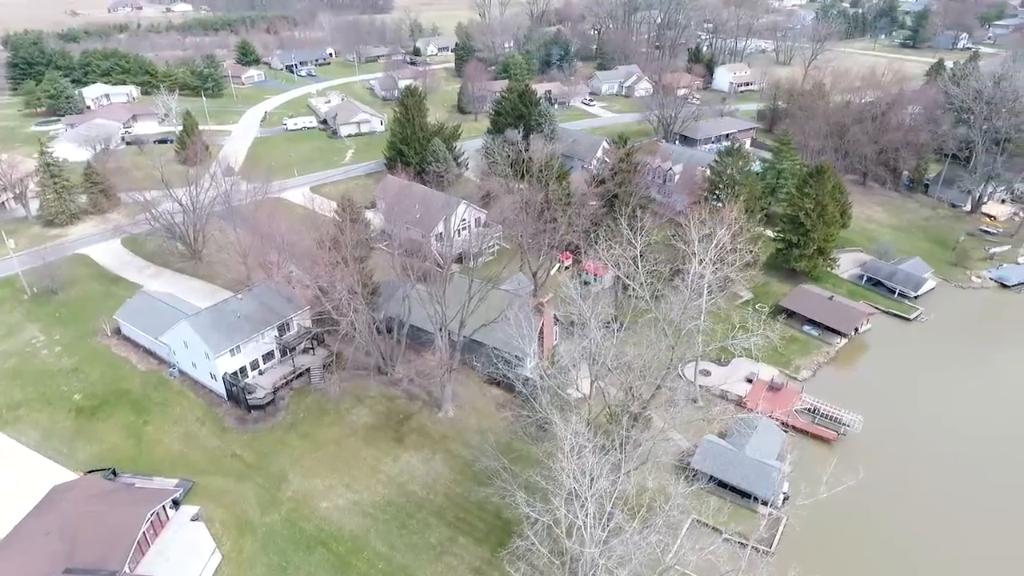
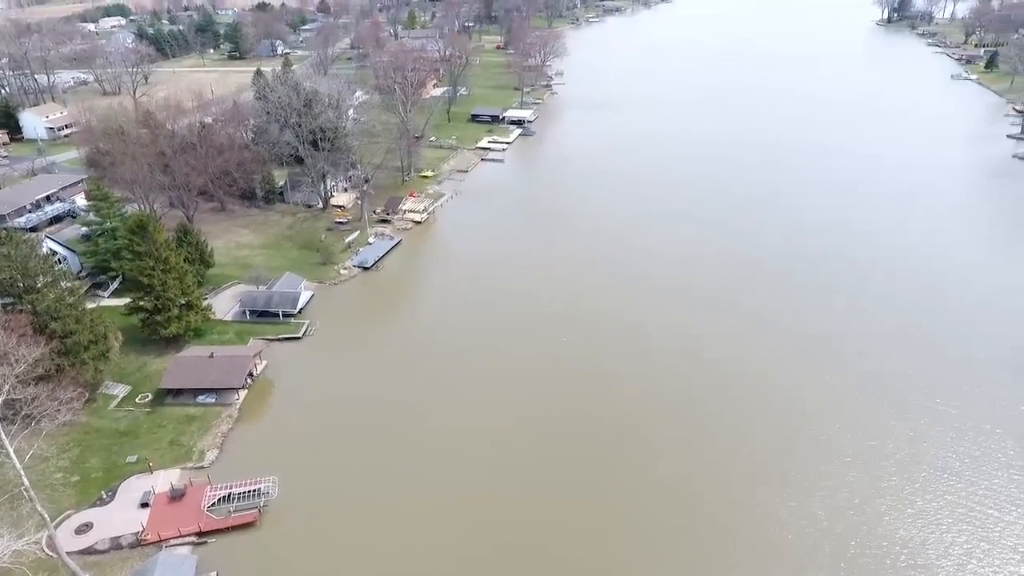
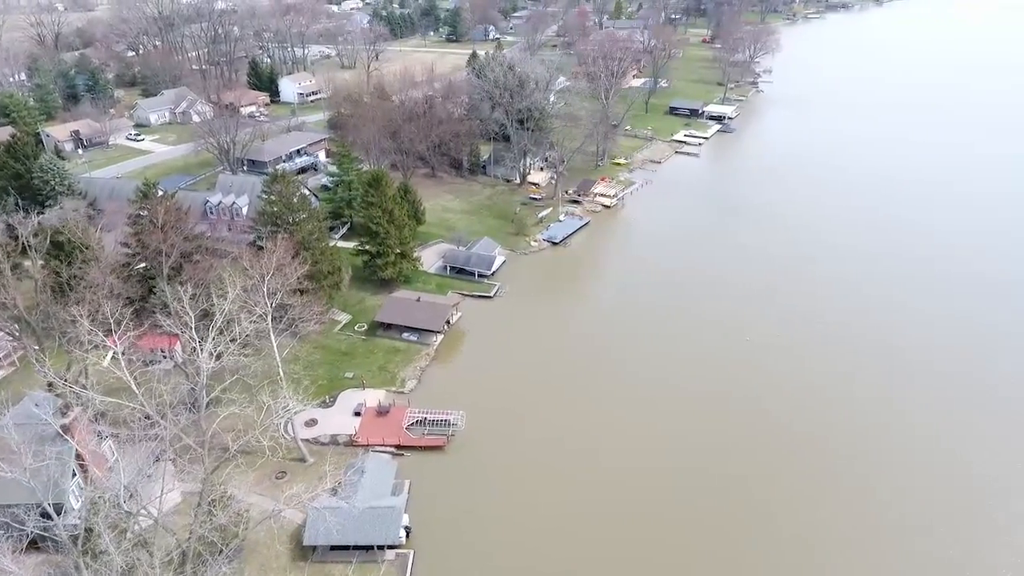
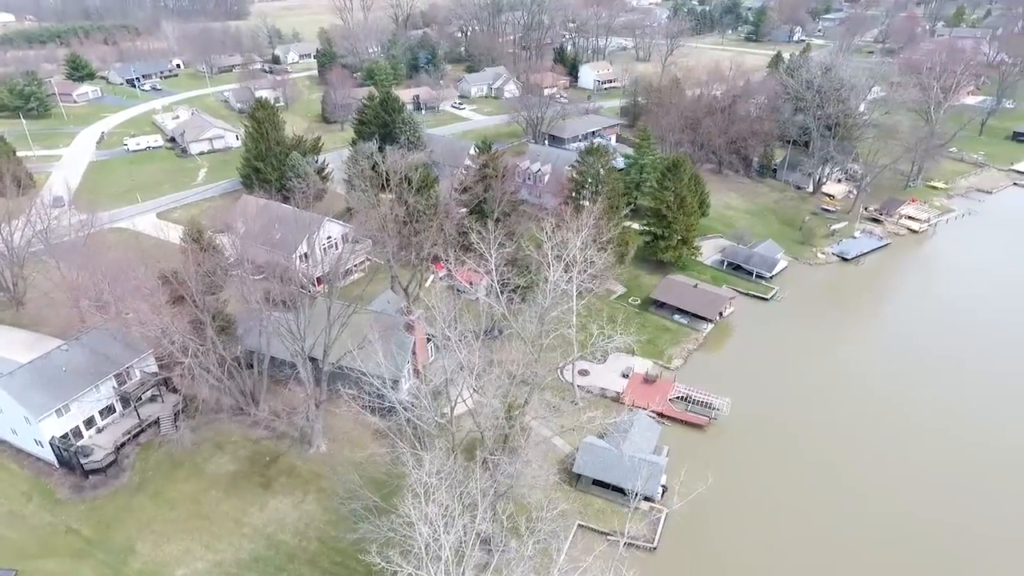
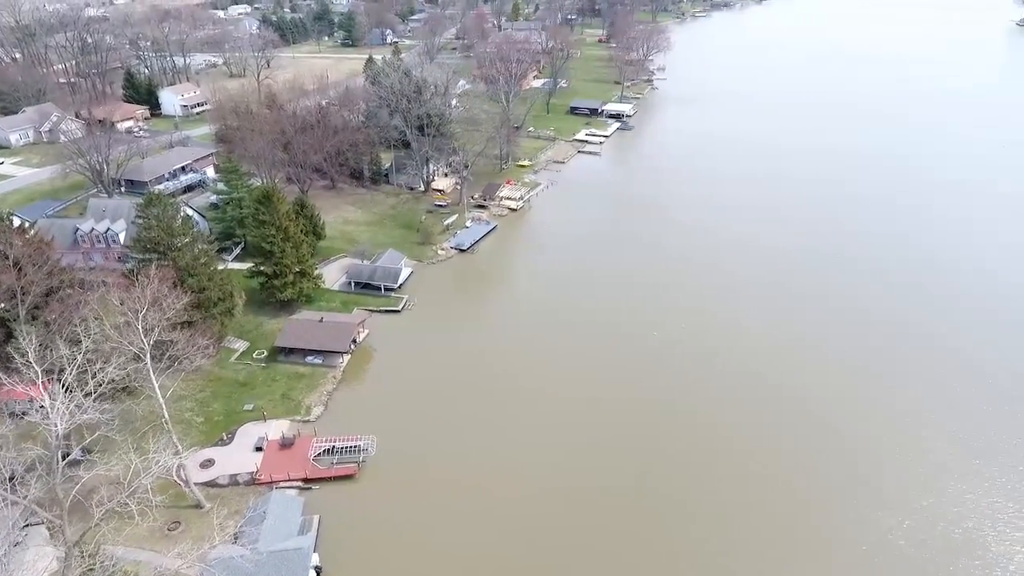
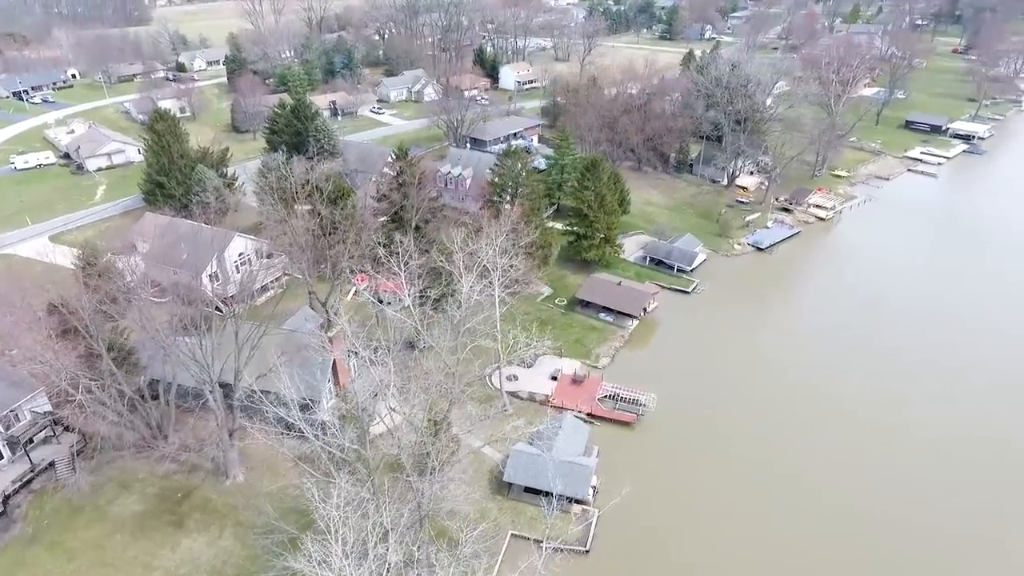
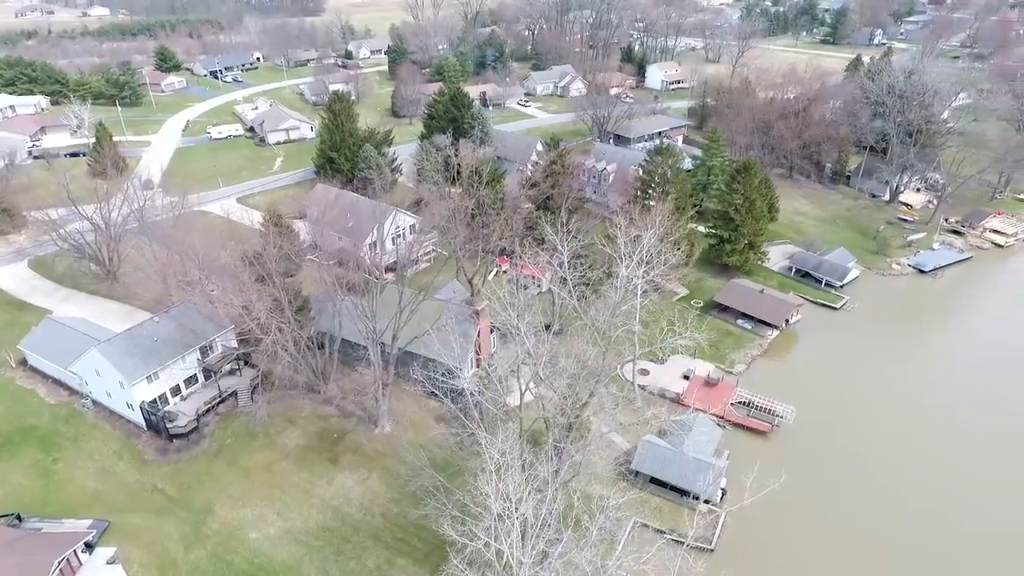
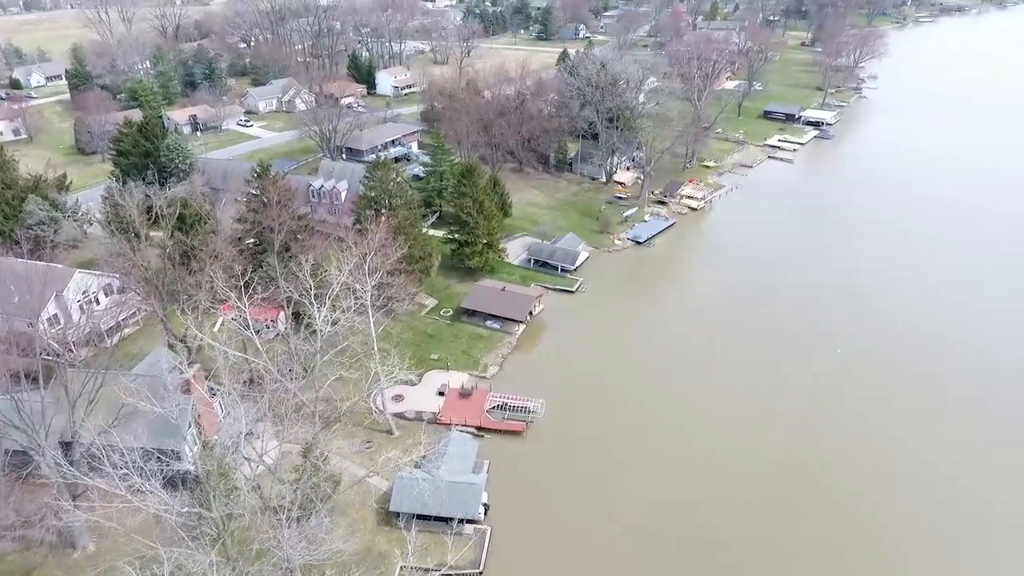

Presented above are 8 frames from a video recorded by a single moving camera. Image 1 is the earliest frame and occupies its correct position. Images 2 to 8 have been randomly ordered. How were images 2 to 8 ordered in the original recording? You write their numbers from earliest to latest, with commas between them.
7, 4, 6, 8, 3, 5, 2
